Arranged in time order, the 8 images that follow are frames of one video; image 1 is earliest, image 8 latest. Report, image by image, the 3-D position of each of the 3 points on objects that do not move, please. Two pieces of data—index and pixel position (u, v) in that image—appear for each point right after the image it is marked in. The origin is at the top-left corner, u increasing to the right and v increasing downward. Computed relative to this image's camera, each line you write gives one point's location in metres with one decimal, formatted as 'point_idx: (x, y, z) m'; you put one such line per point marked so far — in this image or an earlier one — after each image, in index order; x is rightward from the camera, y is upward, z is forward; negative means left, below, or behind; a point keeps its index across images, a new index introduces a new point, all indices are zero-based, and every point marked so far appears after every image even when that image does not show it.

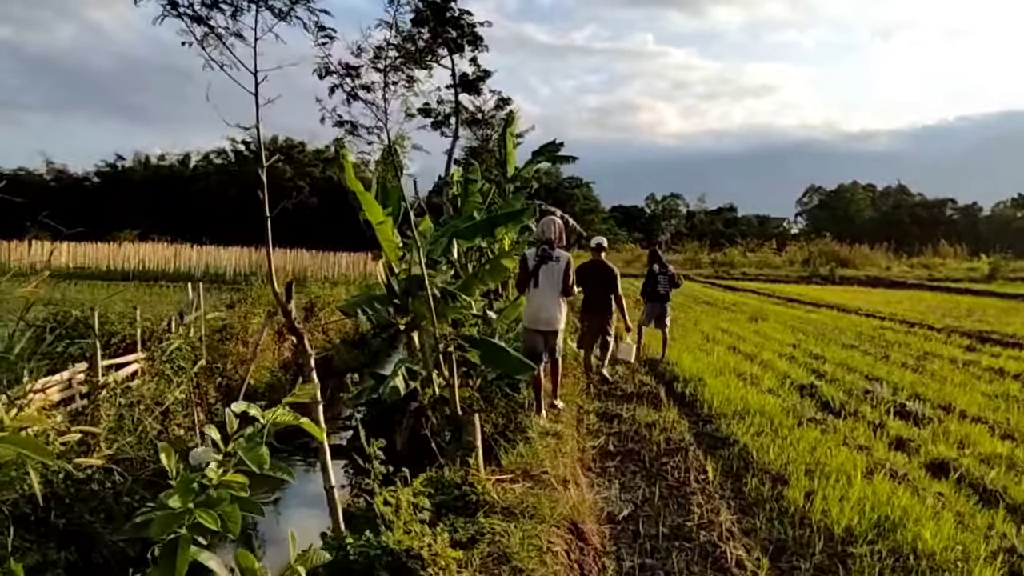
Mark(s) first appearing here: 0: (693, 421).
0: (+1.7, -1.3, +9.0) m
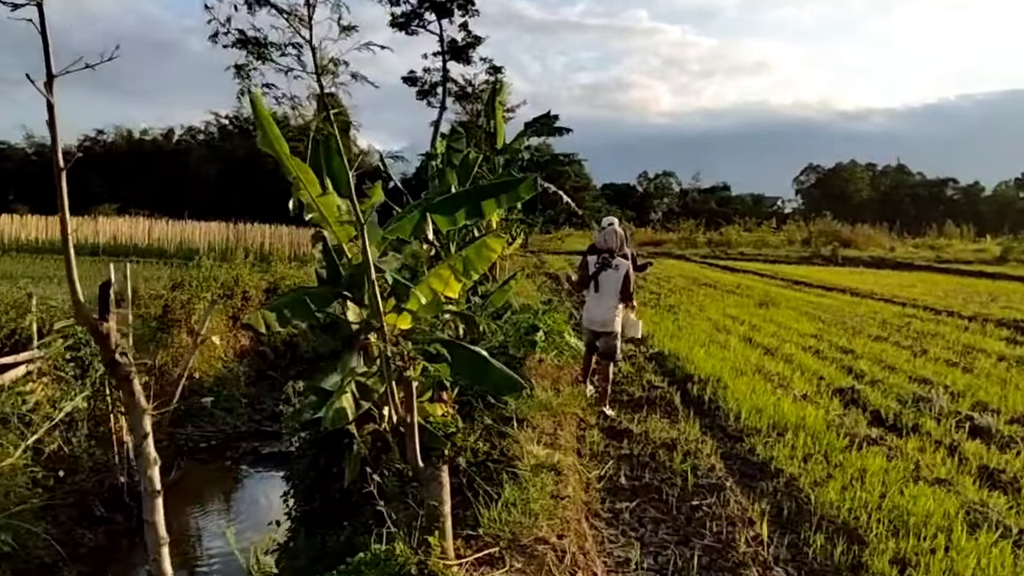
0: (+1.6, -1.2, +7.3) m
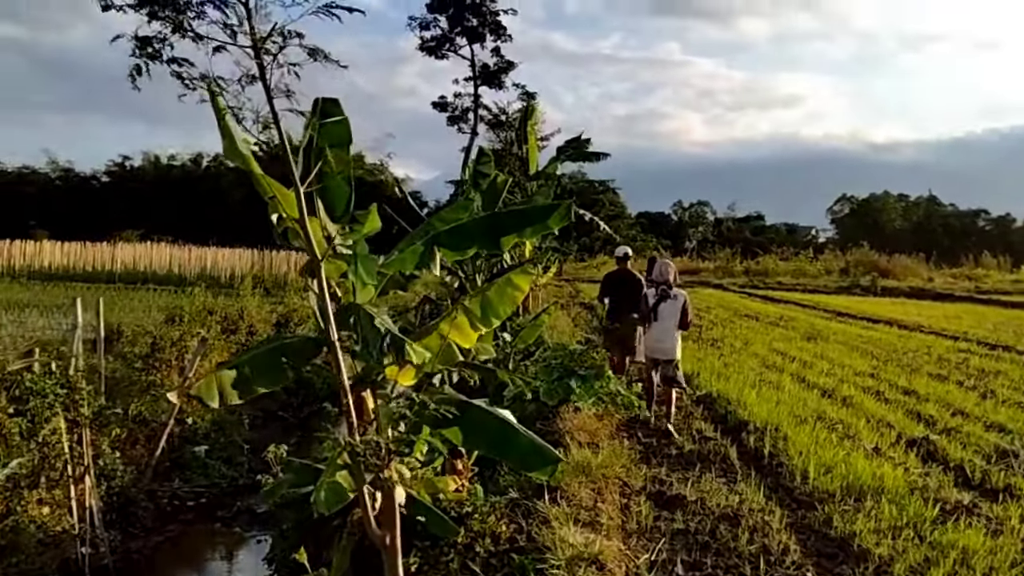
0: (+1.8, -1.4, +6.3) m
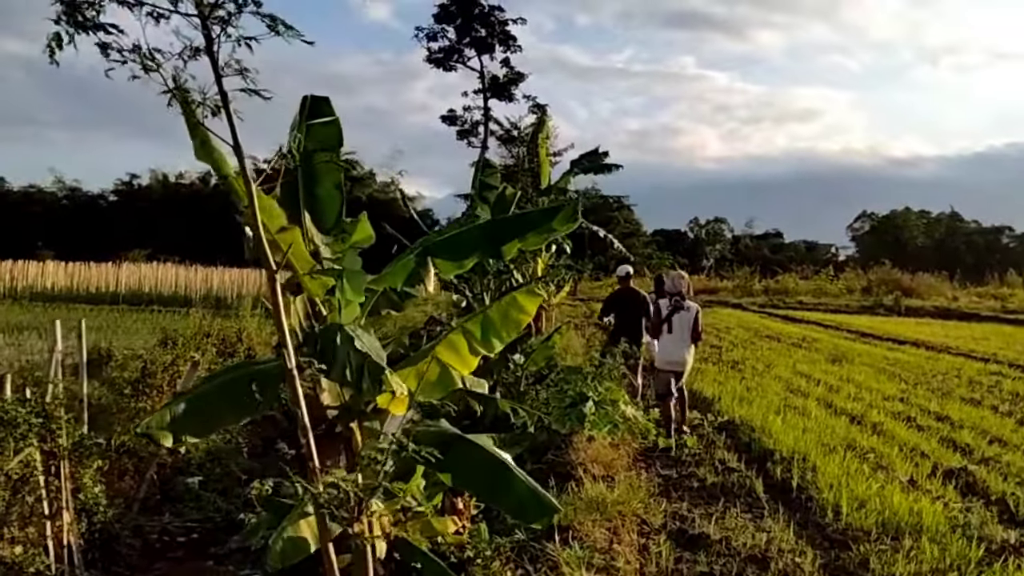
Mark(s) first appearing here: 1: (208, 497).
0: (+1.9, -1.6, +5.8) m
1: (-2.5, -1.7, +8.0) m
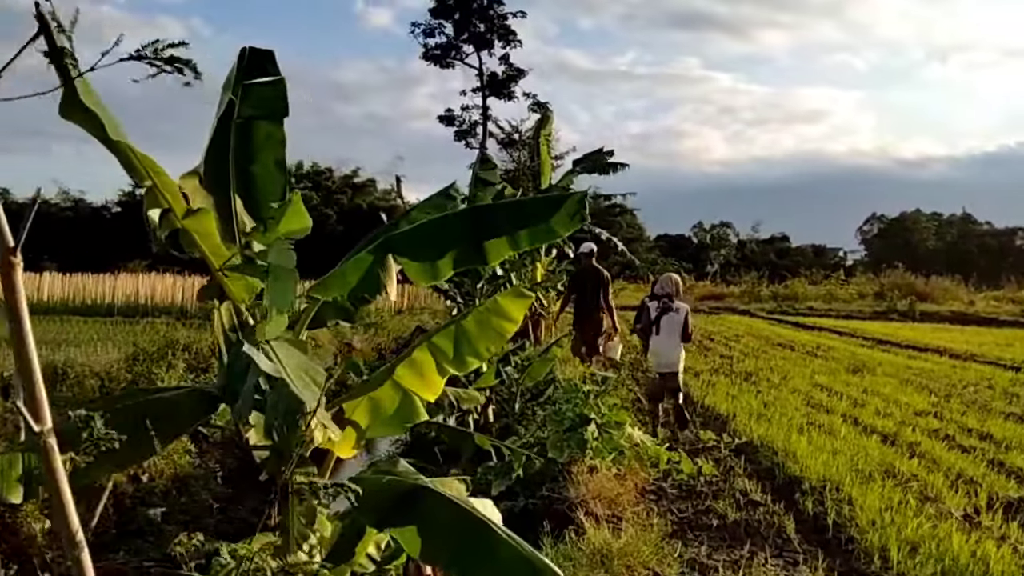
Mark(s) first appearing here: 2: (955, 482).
0: (+1.8, -1.6, +4.8) m
1: (-2.5, -1.8, +7.0) m
2: (+3.4, -1.5, +7.2) m
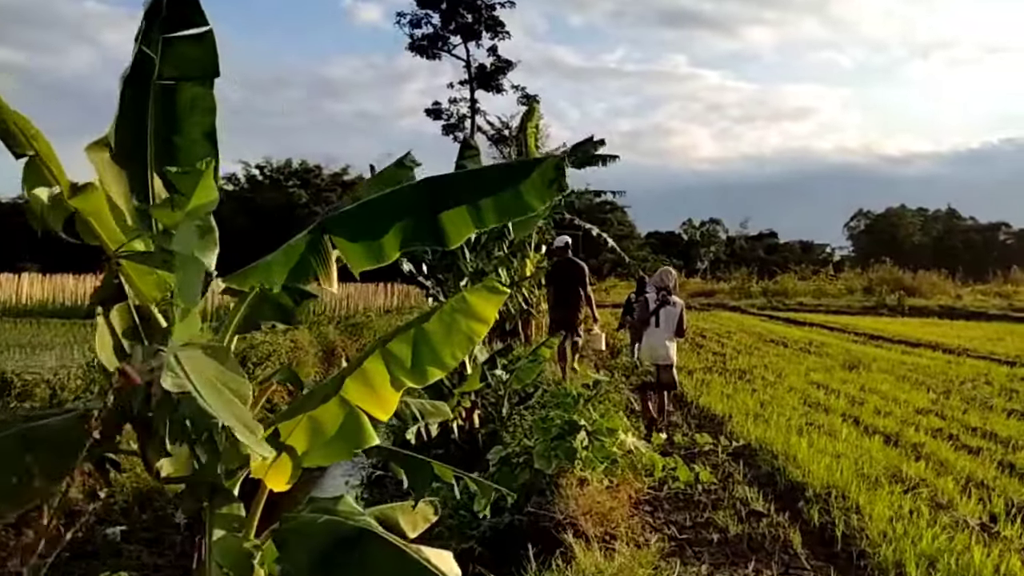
0: (+1.7, -1.5, +4.4) m
1: (-2.6, -1.8, +6.5) m
2: (+3.3, -1.4, +6.8) m
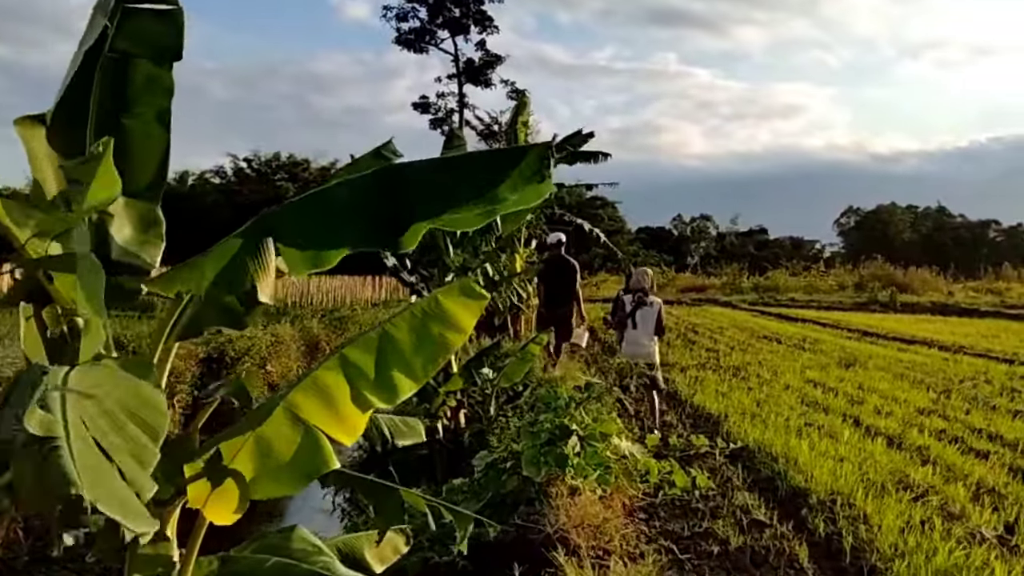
0: (+1.6, -1.5, +4.0) m
1: (-2.7, -1.7, +6.1) m
2: (+3.2, -1.4, +6.5) m
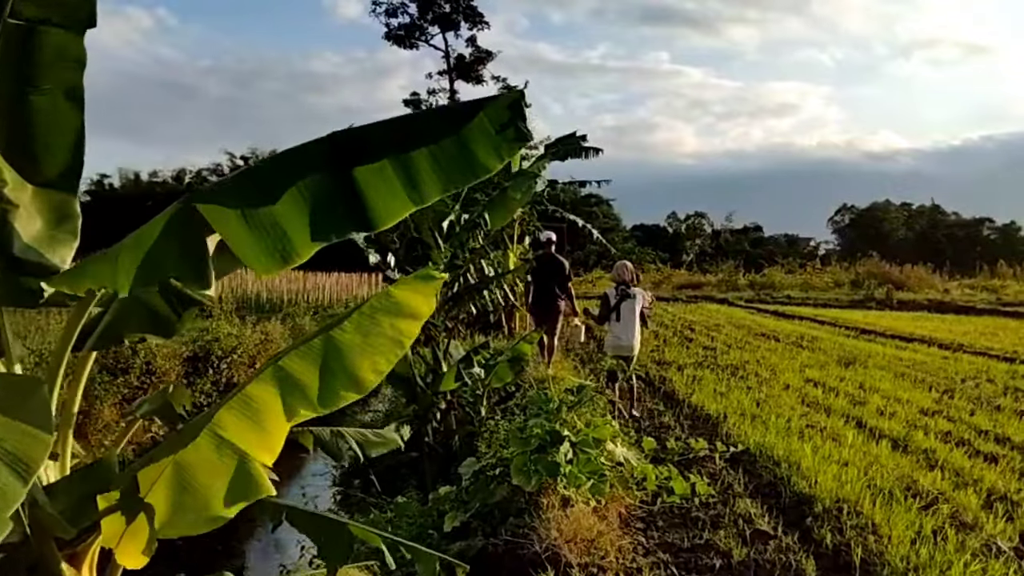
0: (+1.6, -1.5, +3.7) m
1: (-2.8, -1.7, +5.7) m
2: (+3.1, -1.4, +6.2) m
